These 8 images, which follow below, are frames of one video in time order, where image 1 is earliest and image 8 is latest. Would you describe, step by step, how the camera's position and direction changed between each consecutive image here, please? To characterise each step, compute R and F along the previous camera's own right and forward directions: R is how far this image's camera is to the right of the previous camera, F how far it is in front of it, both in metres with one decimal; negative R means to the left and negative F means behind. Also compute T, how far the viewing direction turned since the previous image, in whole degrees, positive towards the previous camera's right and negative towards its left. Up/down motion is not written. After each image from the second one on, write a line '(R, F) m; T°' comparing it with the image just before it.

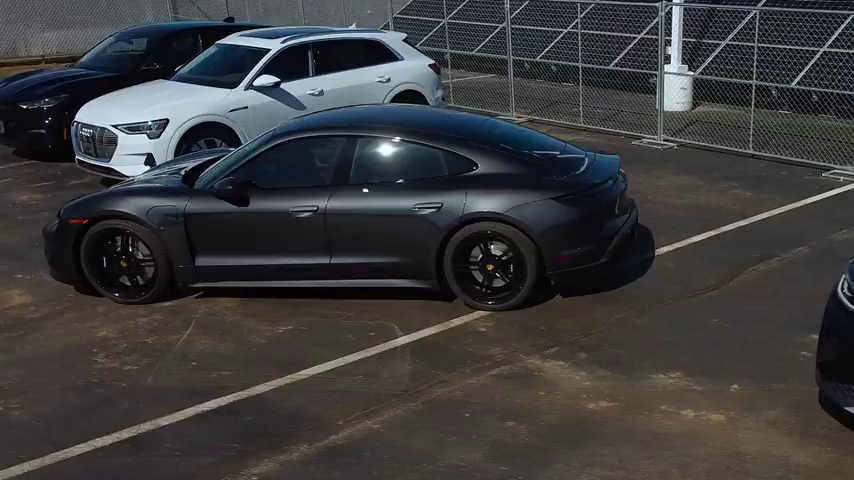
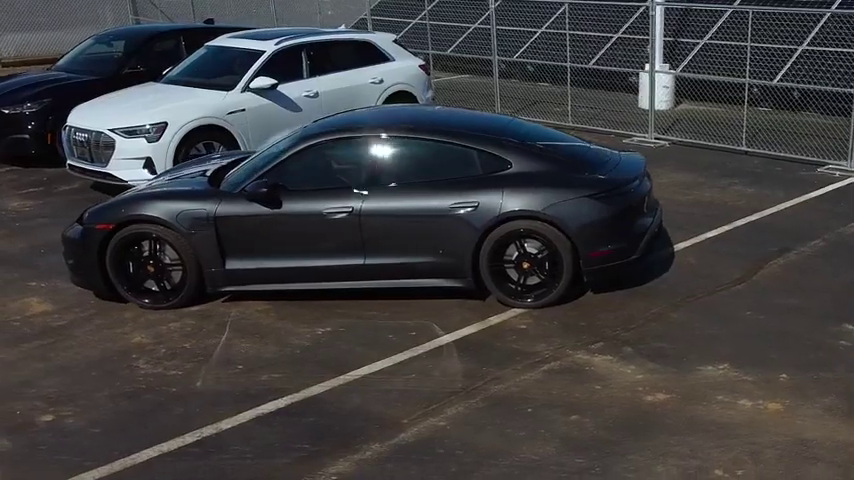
(-0.6, 0.0) m; +3°
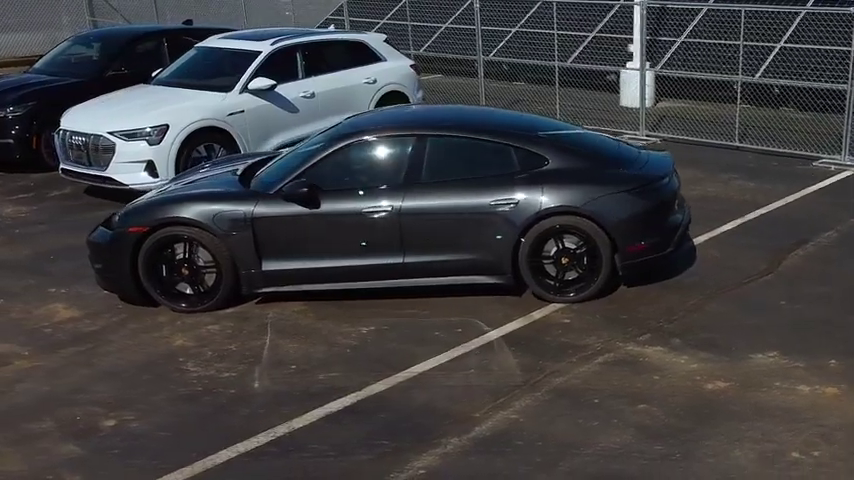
(-0.7, -0.1) m; +3°
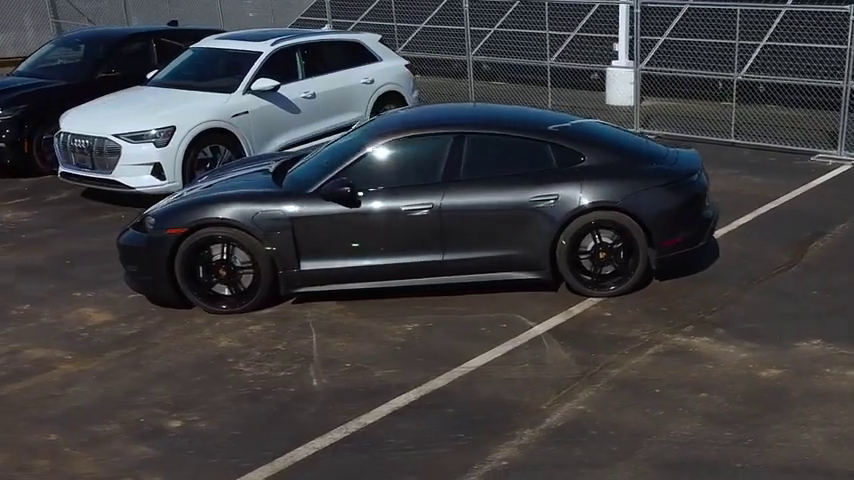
(-0.6, -0.1) m; +3°
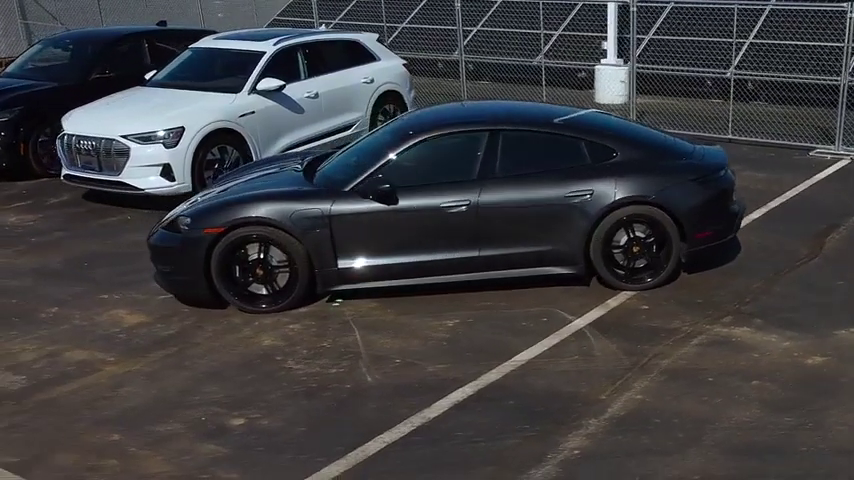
(-0.6, -0.1) m; +2°
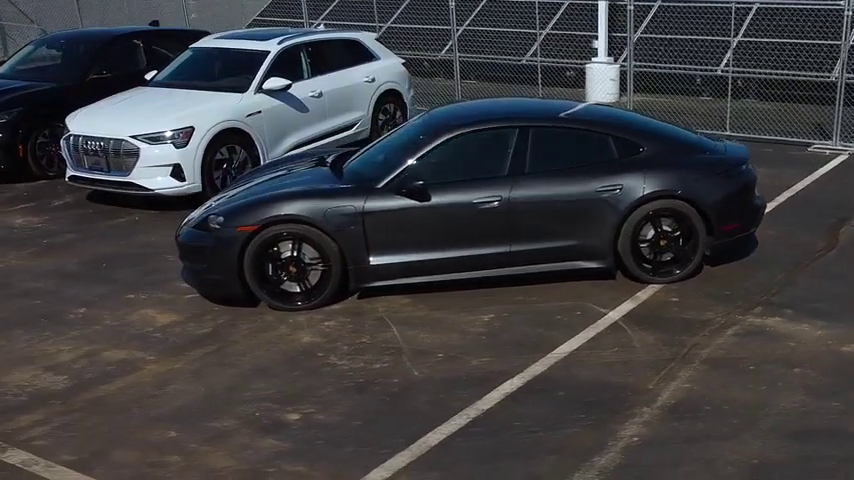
(-0.5, -0.1) m; +2°
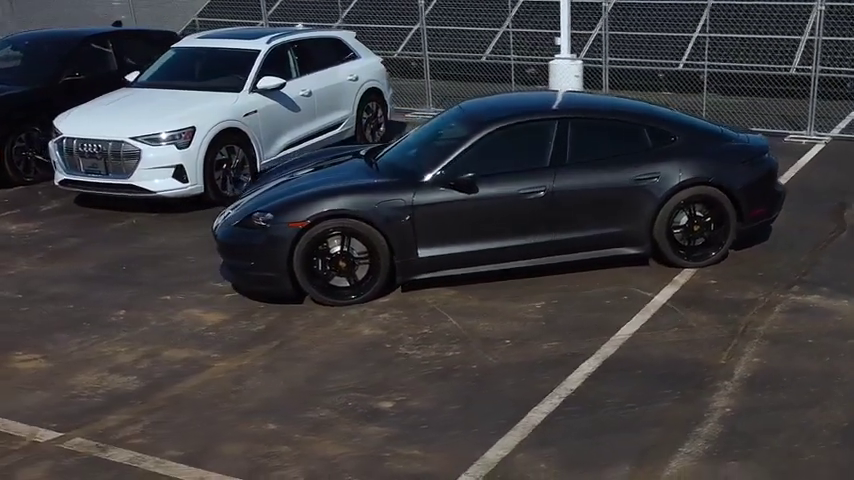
(-1.0, -0.1) m; +5°
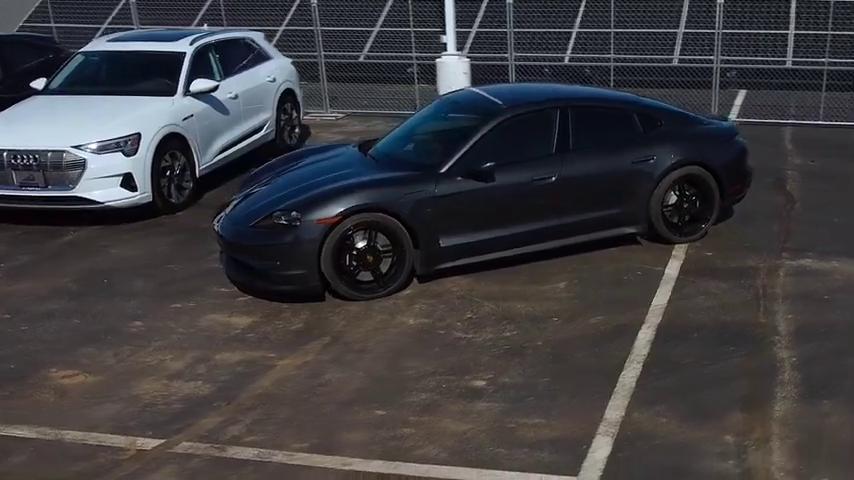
(-1.7, -0.1) m; +11°
